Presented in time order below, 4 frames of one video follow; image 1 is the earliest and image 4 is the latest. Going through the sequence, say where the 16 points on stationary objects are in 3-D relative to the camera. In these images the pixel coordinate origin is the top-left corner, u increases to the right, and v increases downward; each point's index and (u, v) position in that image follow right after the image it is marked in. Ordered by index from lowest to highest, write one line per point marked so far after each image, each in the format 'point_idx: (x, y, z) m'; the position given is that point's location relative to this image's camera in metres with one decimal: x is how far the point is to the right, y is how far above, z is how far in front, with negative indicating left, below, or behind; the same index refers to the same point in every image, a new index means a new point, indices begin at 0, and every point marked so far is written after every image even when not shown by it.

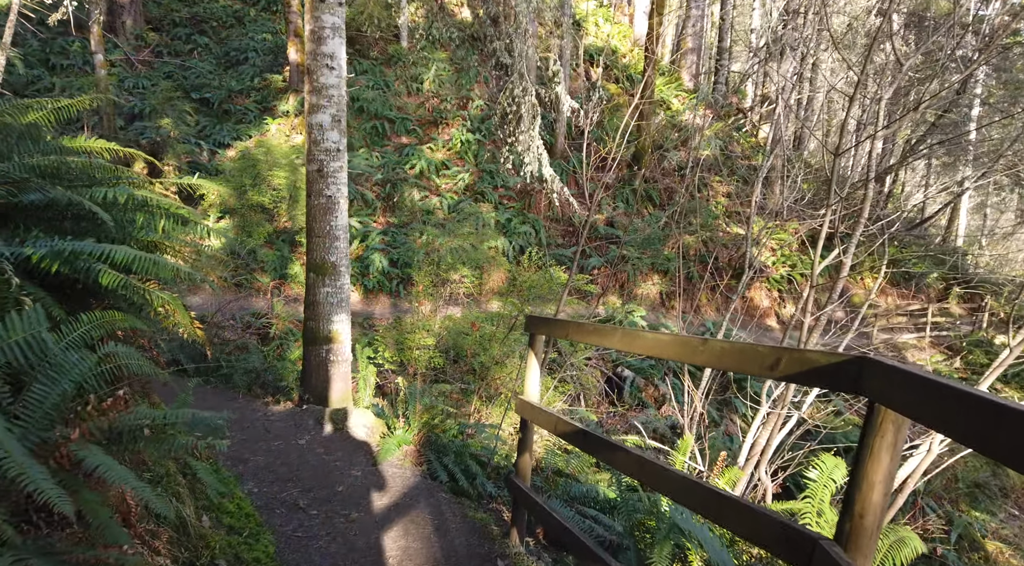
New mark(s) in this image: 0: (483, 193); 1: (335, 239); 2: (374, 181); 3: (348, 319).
0: (-0.6, +2.0, +16.4) m
1: (-1.8, +0.5, +6.9) m
2: (-3.1, +2.2, +16.1) m
3: (-1.7, -0.4, +7.2) m
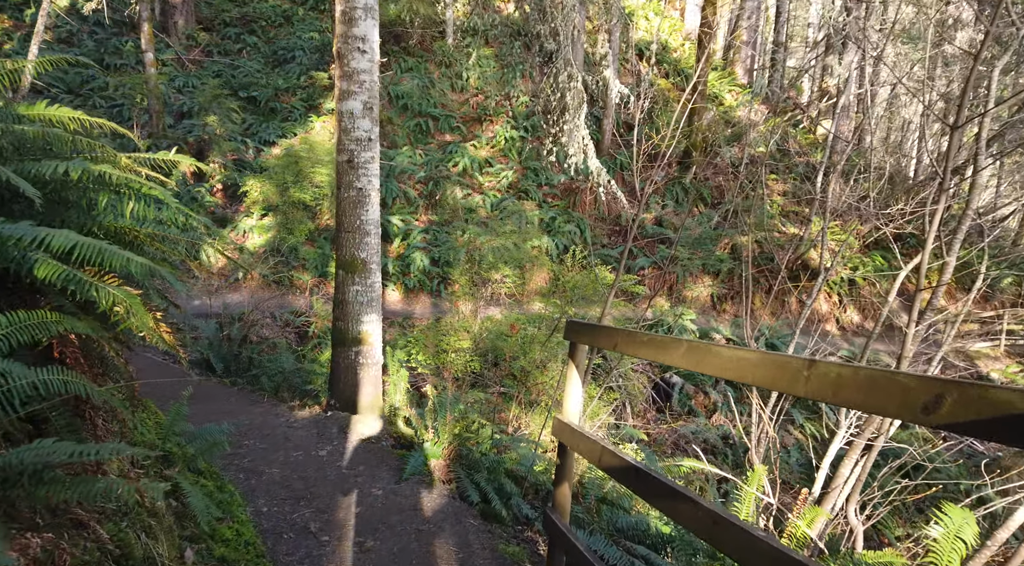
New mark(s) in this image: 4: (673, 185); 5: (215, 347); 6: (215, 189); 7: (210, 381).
0: (+0.3, +2.0, +15.9) m
1: (-1.4, +0.5, +6.6) m
2: (-2.1, +2.2, +15.9) m
3: (-1.3, -0.4, +6.8) m
4: (+3.3, +2.0, +14.8) m
5: (-3.2, -0.7, +7.8) m
6: (-6.8, +2.2, +16.8) m
7: (-3.0, -1.0, +7.2) m
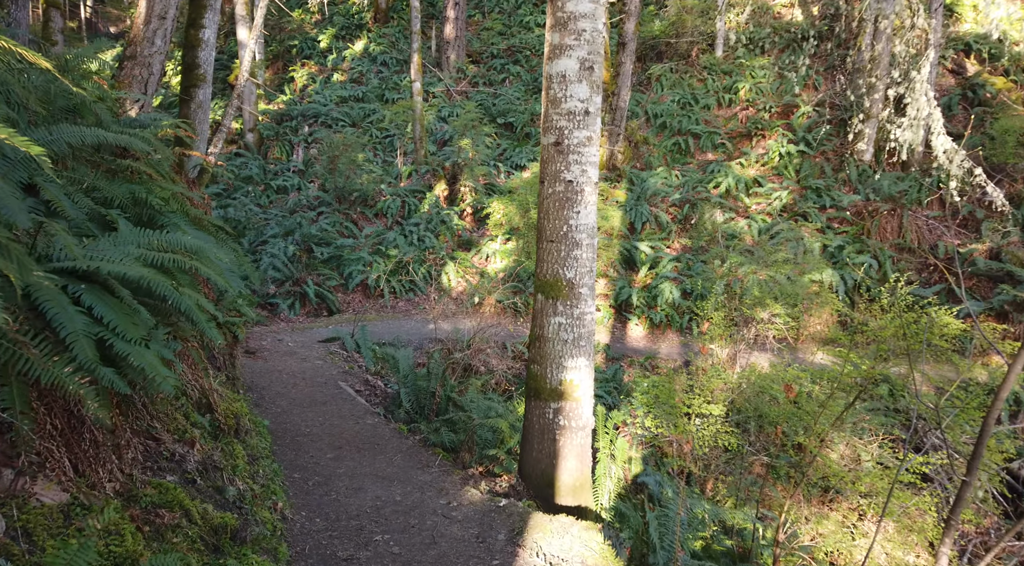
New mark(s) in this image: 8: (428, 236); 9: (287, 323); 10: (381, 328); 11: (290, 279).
0: (+5.3, +1.3, +13.1) m
1: (+0.4, +0.3, +4.9) m
2: (+3.0, +1.5, +13.9) m
3: (+0.5, -0.6, +5.1) m
4: (+7.7, +1.2, +11.0) m
5: (-0.9, -0.9, +6.6) m
6: (-1.1, +1.6, +16.4) m
7: (-1.0, -1.2, +6.0) m
8: (-1.7, +1.0, +14.8) m
9: (-3.6, -0.6, +11.8) m
10: (-2.1, -0.7, +11.5) m
11: (-3.8, +0.1, +12.6) m
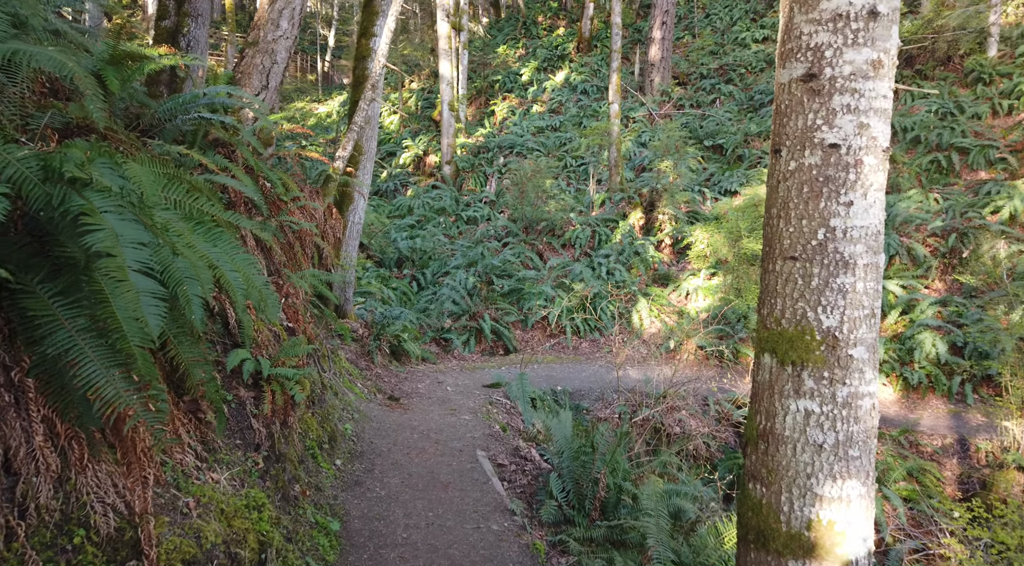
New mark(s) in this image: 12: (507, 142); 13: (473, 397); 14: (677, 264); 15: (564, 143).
0: (+8.3, +0.5, +9.5) m
1: (+1.3, +0.1, +2.9) m
2: (+6.3, +0.8, +10.9) m
3: (+1.4, -0.8, +3.0) m
4: (+10.0, +0.5, +6.8) m
5: (+0.4, -1.2, +4.8) m
6: (+3.0, +0.8, +14.4) m
7: (+0.1, -1.4, +4.2) m
8: (+1.9, +0.3, +13.0) m
9: (-0.8, -1.1, +10.5) m
10: (+0.6, -1.2, +9.8) m
11: (-0.7, -0.5, +11.5) m
12: (-0.2, +3.8, +19.3) m
13: (-0.4, -1.1, +7.2) m
14: (+3.2, +0.4, +13.9) m
15: (+1.4, +3.8, +19.5) m
